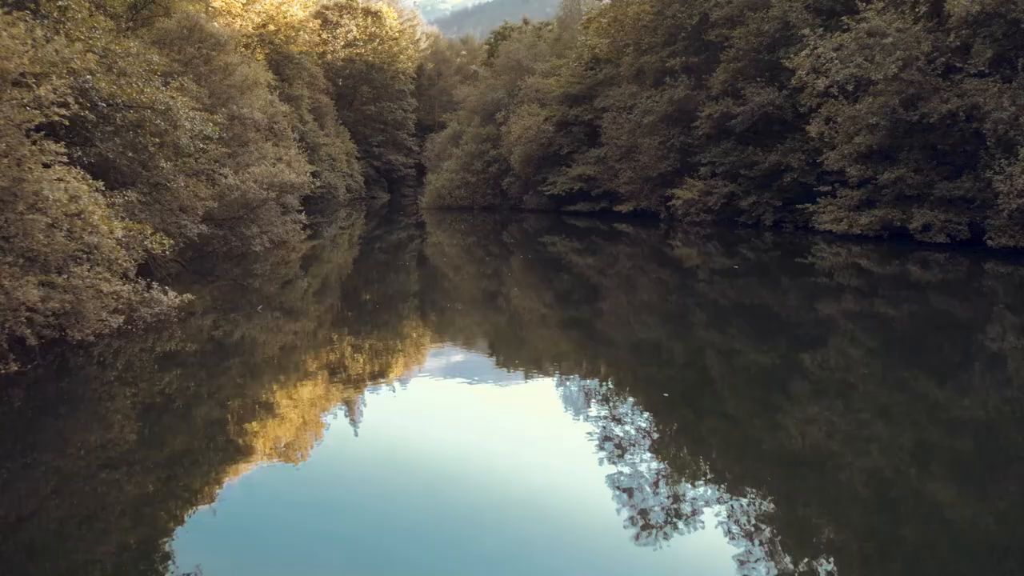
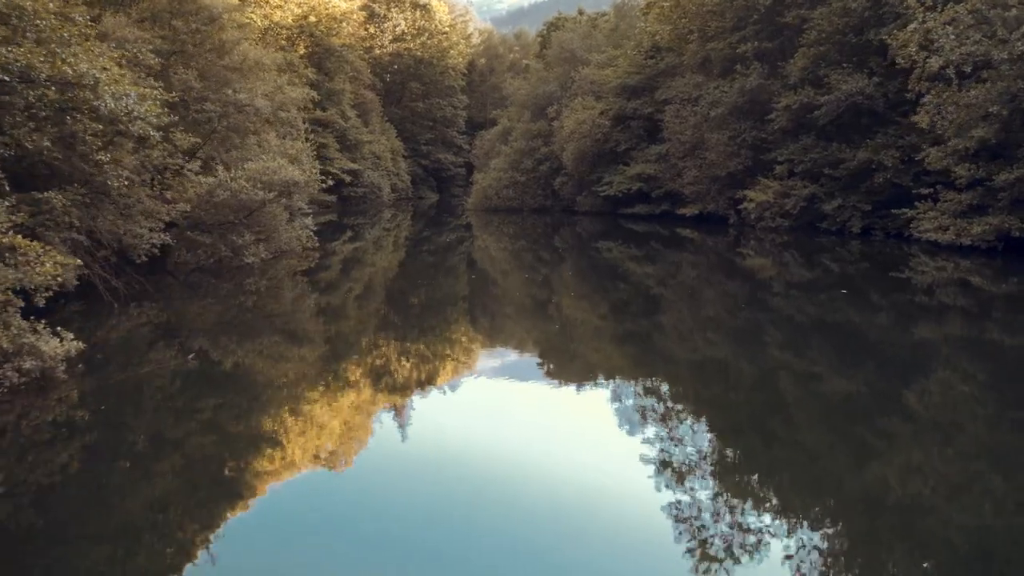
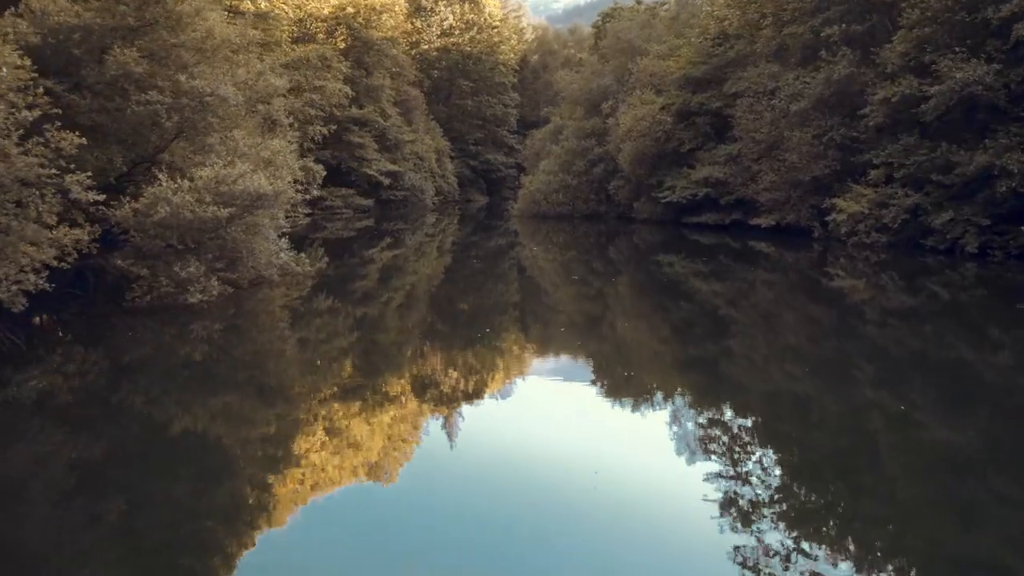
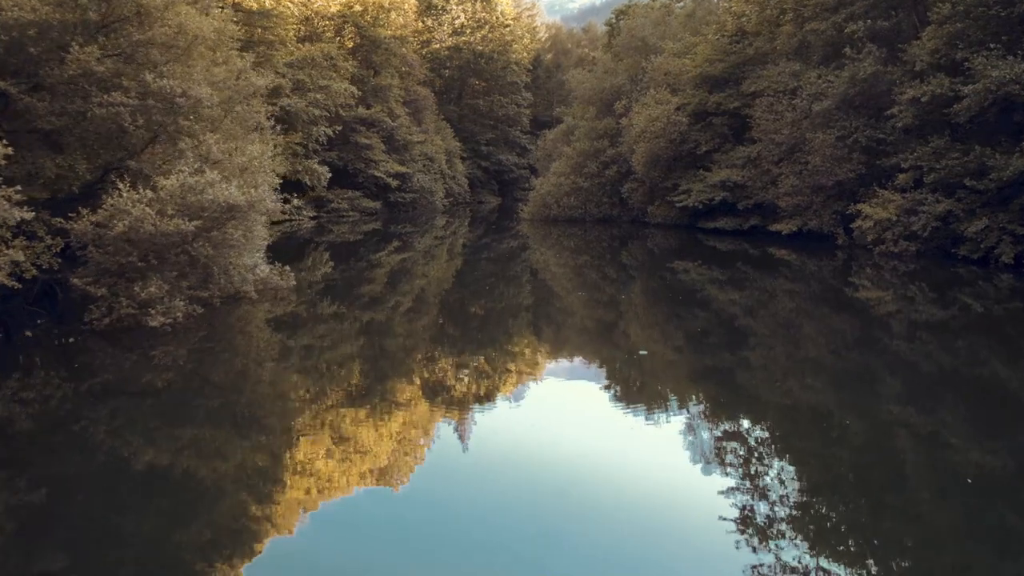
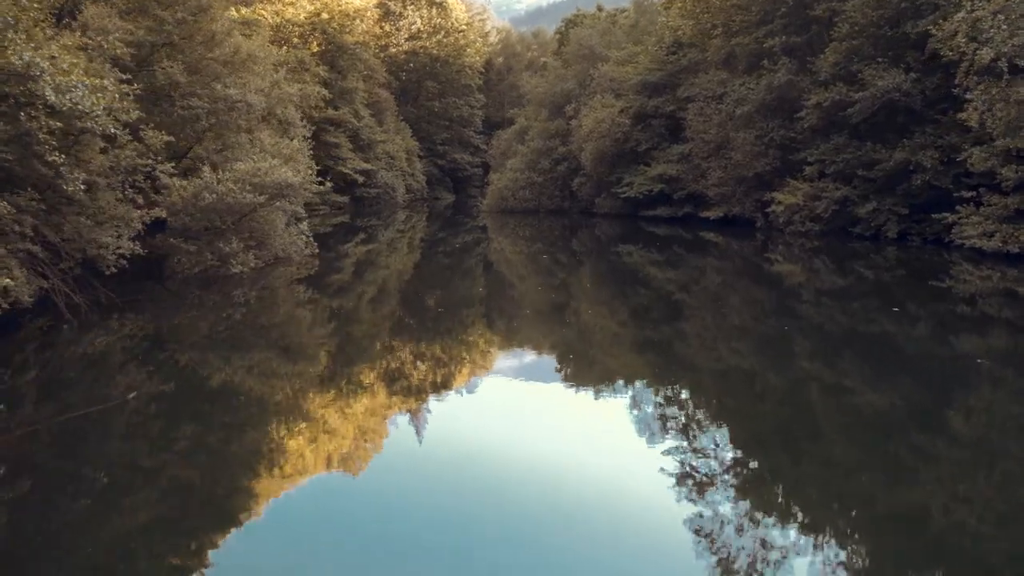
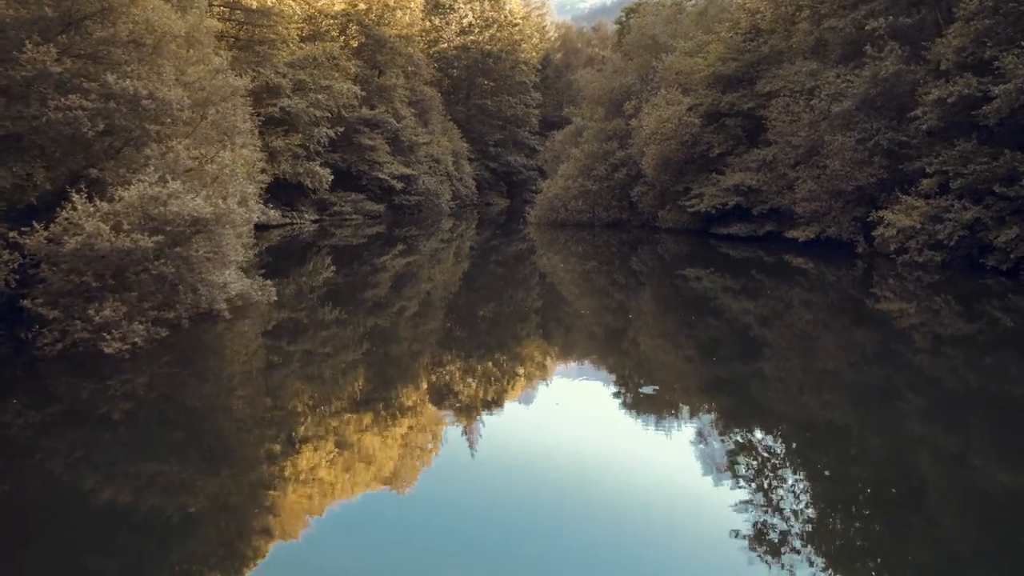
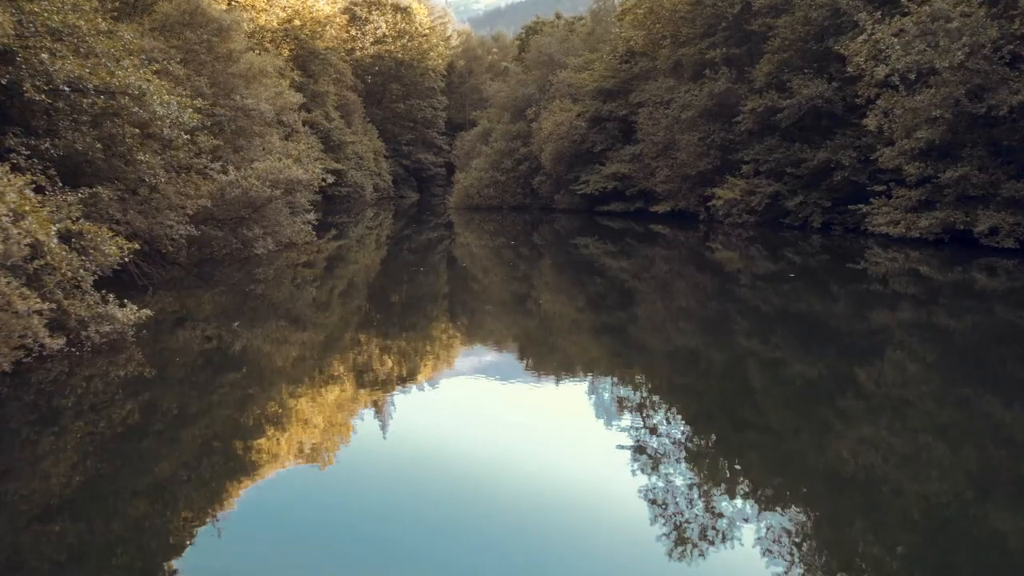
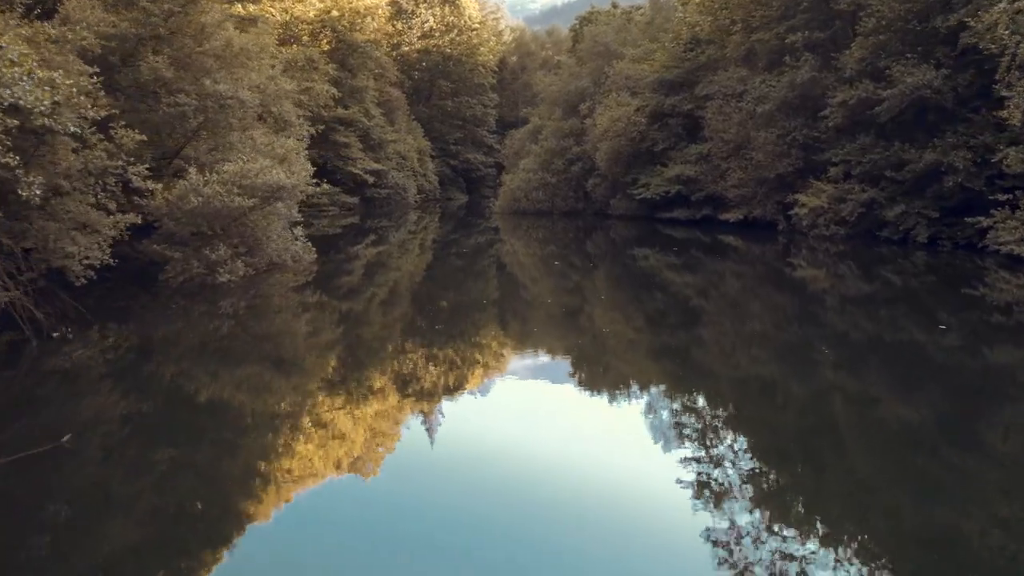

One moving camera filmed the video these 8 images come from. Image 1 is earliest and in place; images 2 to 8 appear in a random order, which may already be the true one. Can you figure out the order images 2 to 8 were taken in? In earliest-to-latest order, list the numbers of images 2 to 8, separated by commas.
7, 2, 5, 8, 3, 4, 6
